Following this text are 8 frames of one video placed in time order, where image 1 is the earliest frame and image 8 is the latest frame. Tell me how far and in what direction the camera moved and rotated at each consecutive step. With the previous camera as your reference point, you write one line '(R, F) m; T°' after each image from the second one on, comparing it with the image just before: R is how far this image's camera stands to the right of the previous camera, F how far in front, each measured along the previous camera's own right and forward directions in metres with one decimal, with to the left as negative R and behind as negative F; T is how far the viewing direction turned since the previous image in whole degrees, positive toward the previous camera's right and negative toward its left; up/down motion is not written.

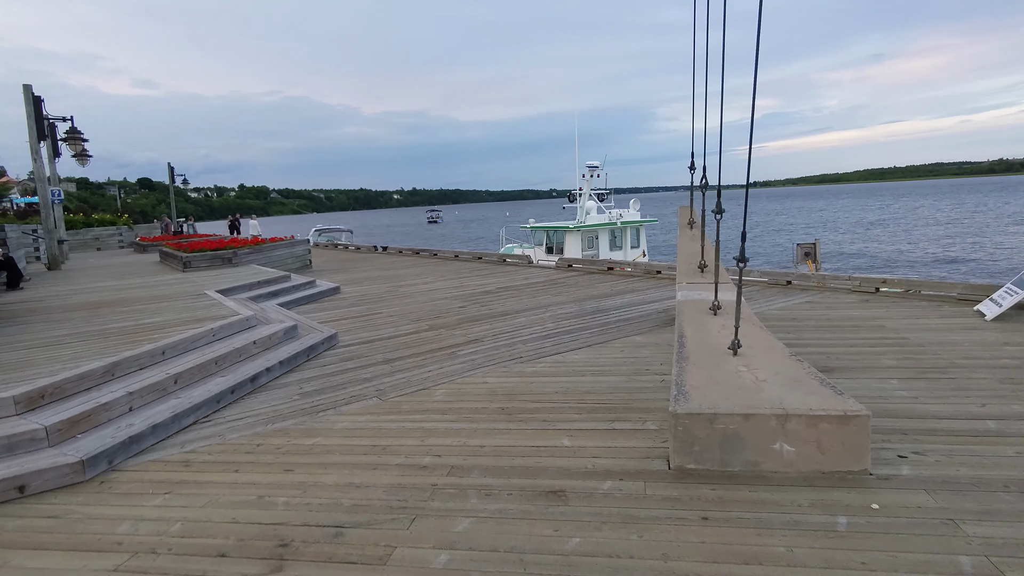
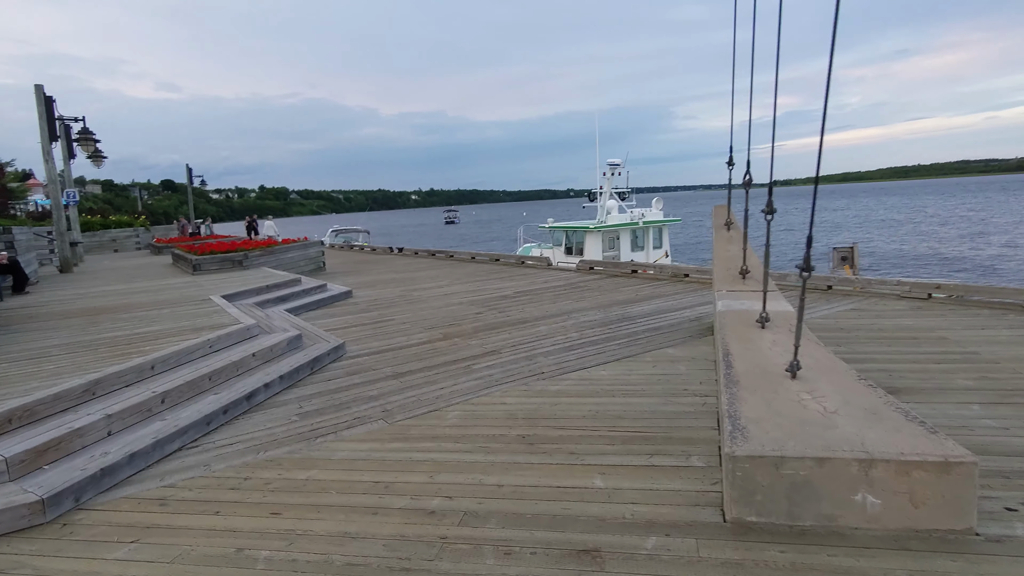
(0.0, +0.5) m; -2°
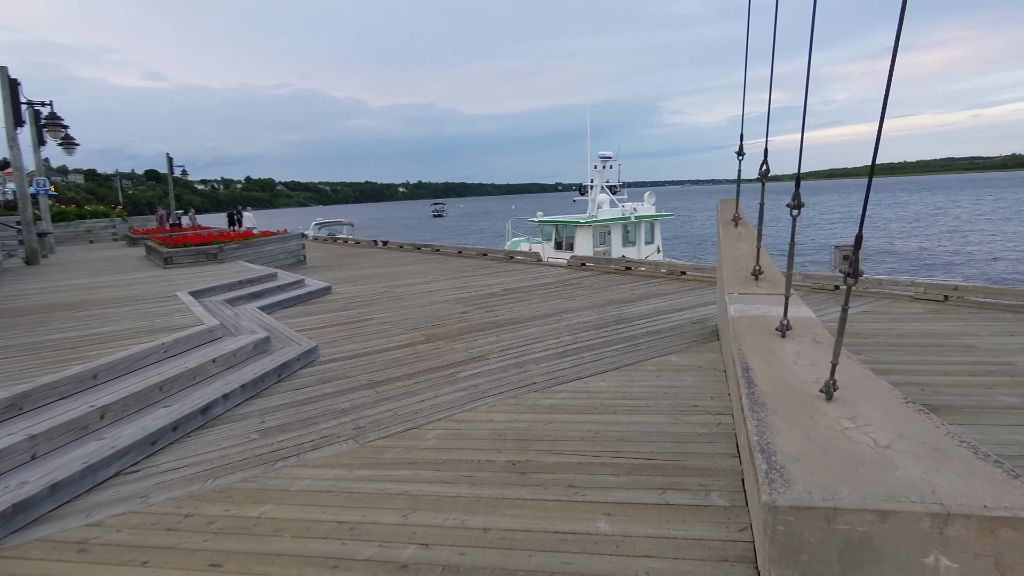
(0.0, +0.5) m; +1°
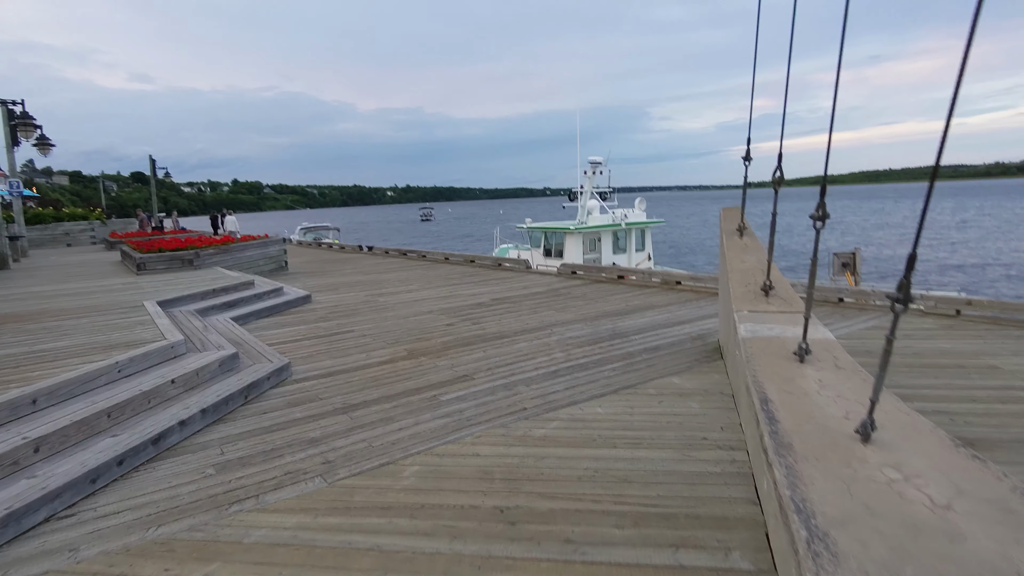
(0.0, +0.4) m; +1°
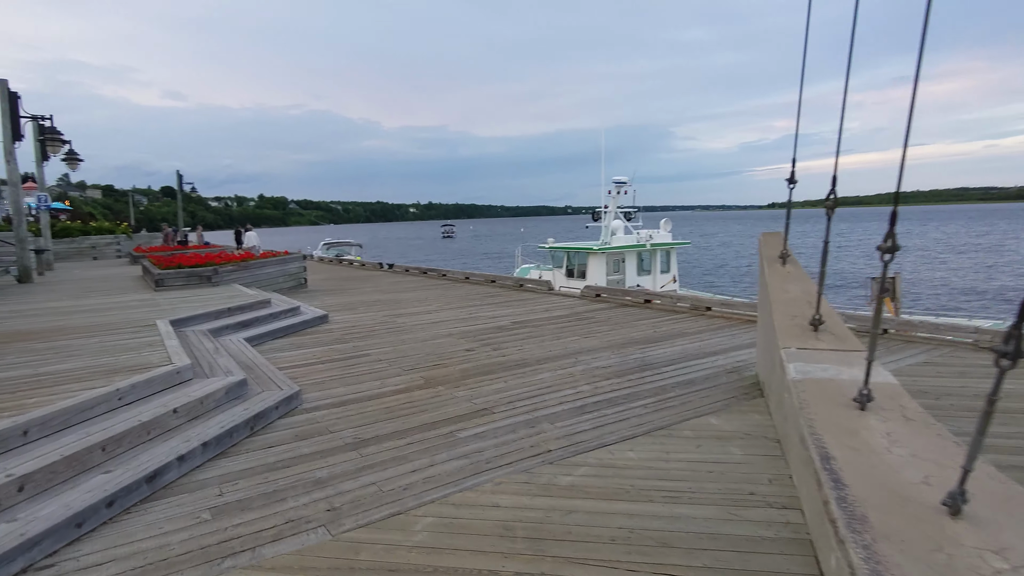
(0.0, +0.3) m; -2°
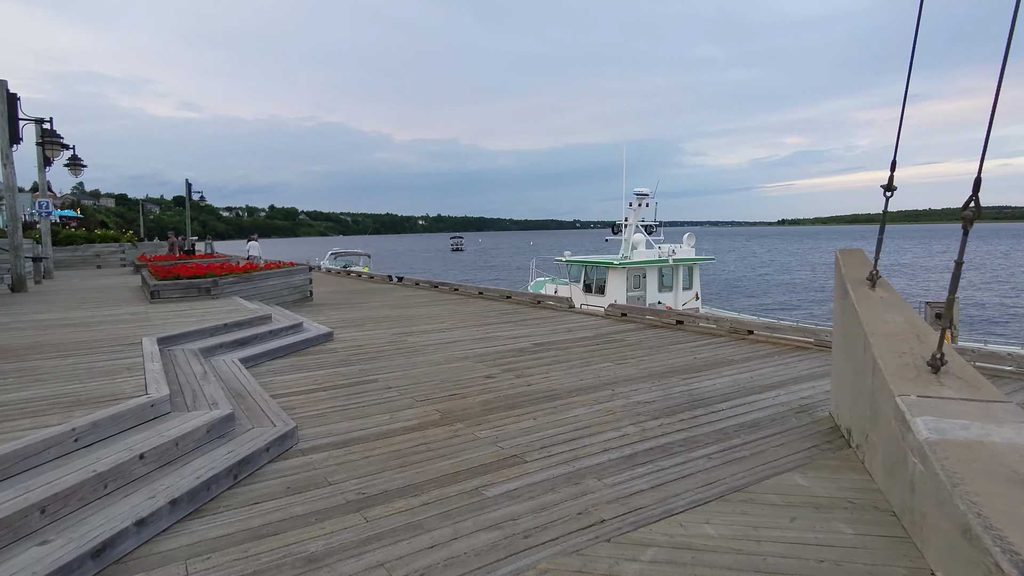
(-0.2, +0.7) m; -1°
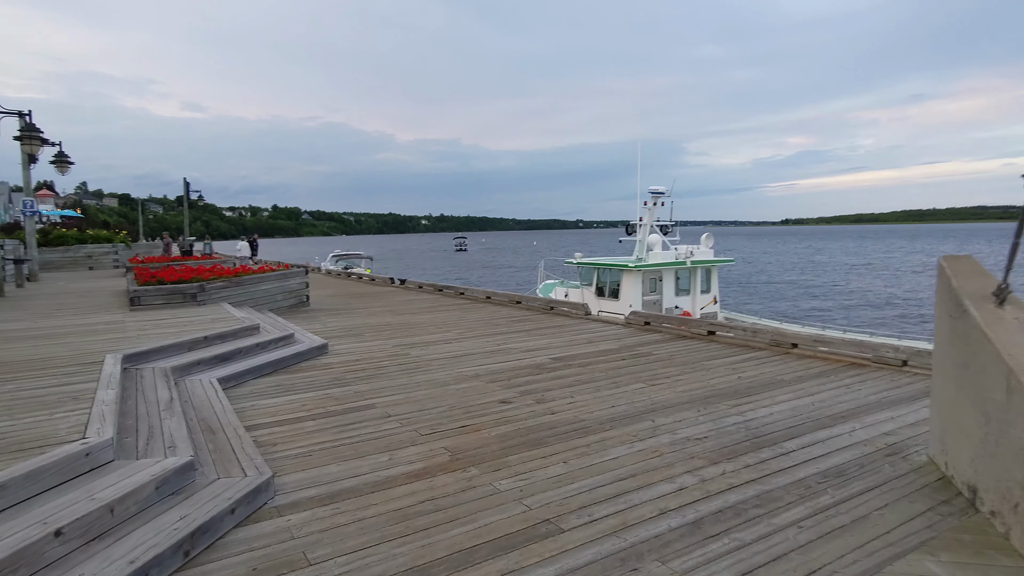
(-0.1, +0.8) m; 0°
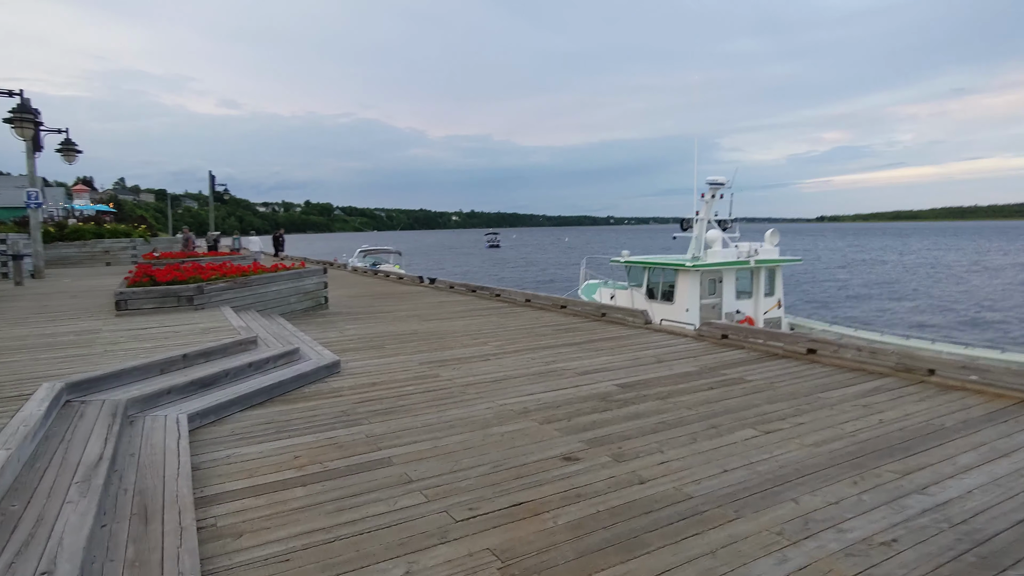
(-0.2, +1.4) m; -3°
